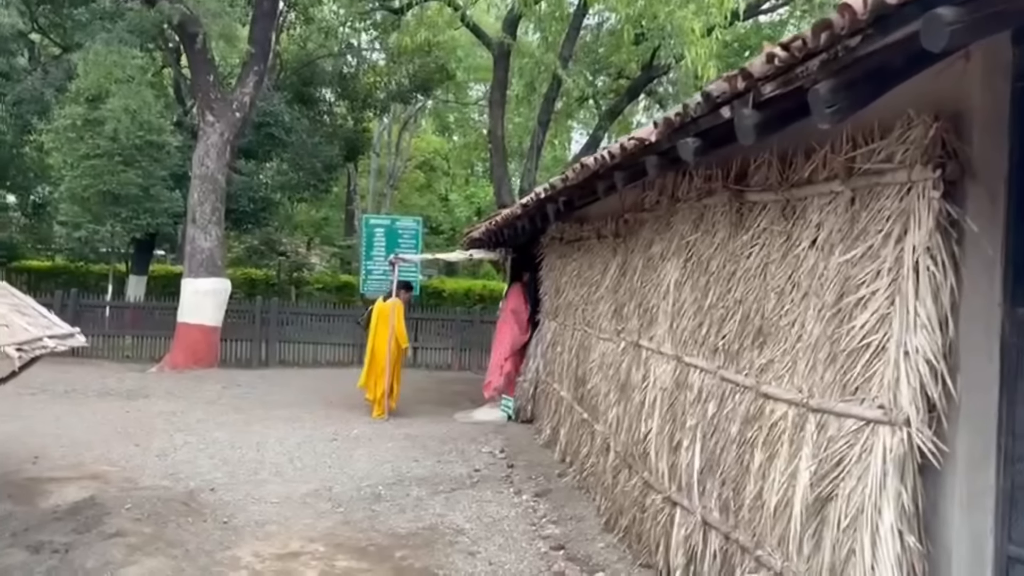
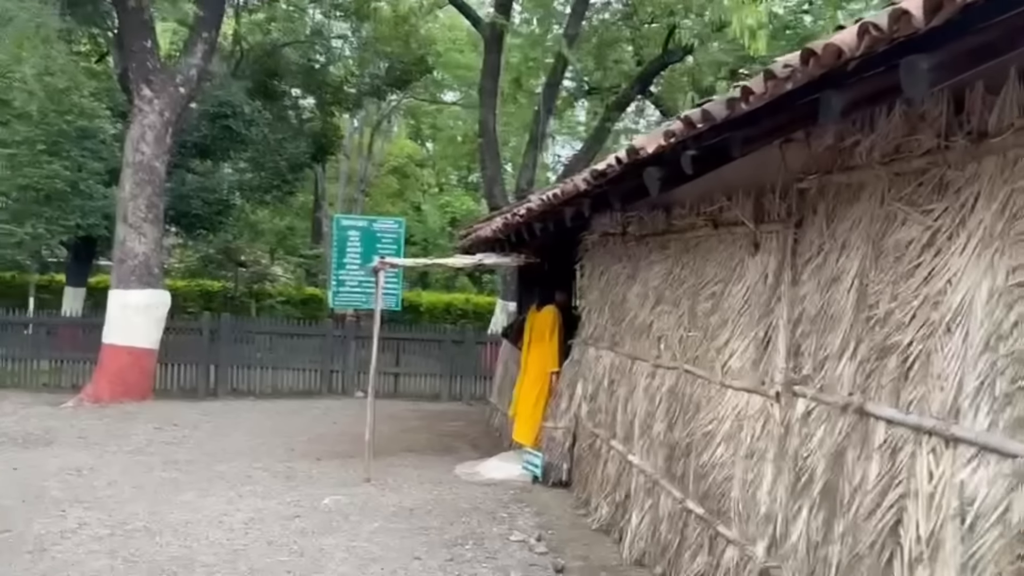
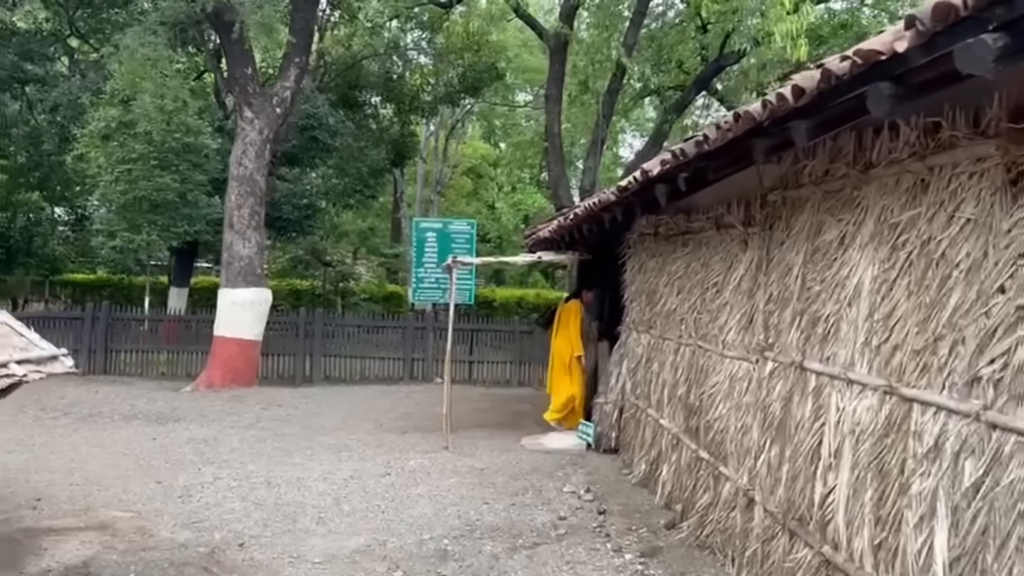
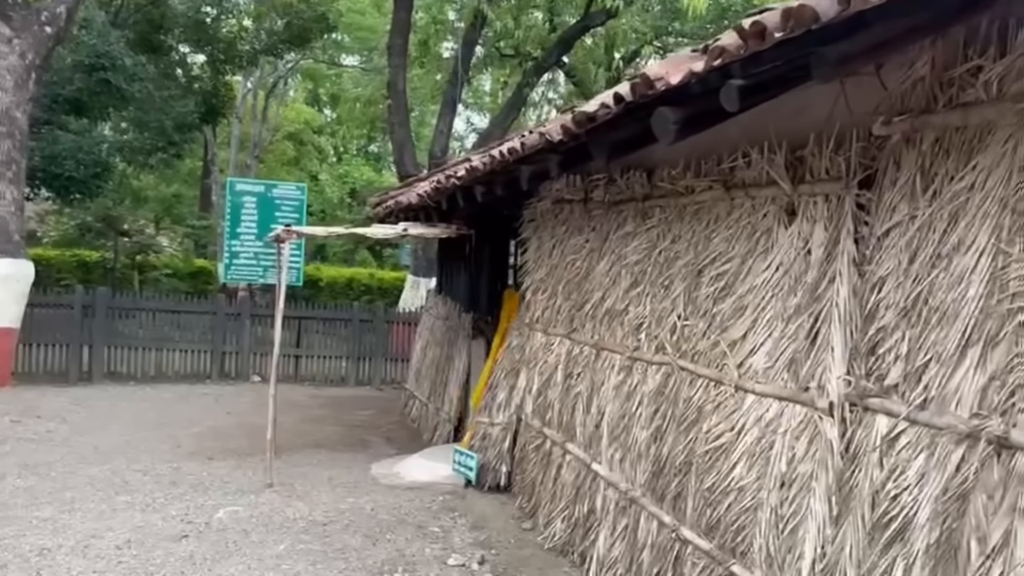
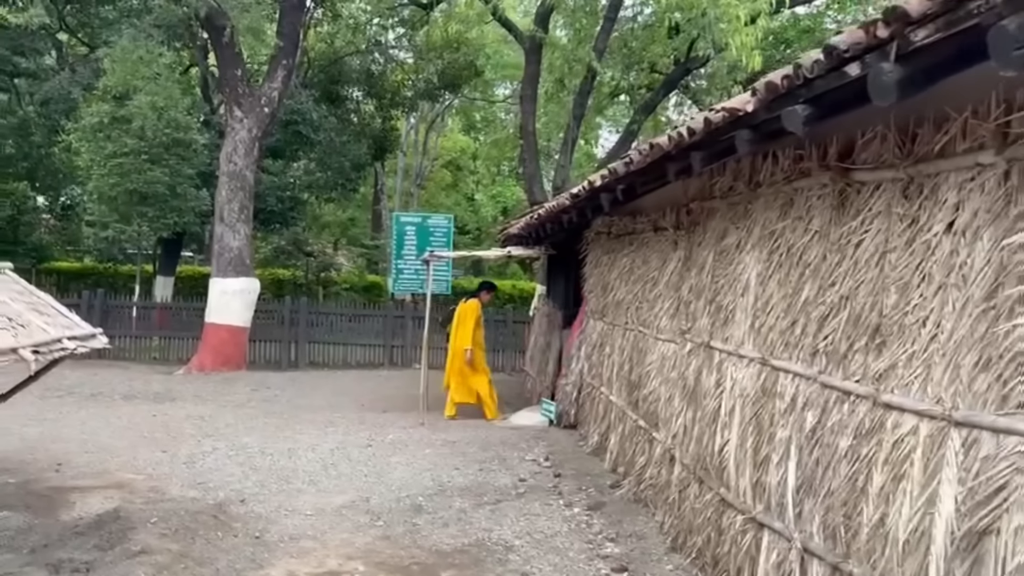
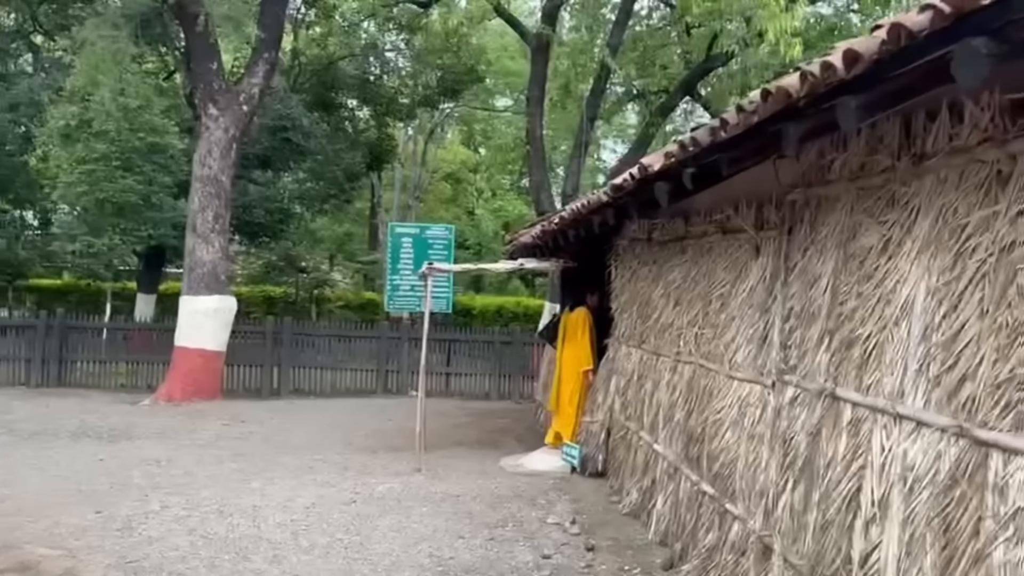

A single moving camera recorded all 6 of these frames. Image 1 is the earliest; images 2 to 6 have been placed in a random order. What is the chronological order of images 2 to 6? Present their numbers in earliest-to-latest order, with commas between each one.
5, 3, 6, 2, 4
